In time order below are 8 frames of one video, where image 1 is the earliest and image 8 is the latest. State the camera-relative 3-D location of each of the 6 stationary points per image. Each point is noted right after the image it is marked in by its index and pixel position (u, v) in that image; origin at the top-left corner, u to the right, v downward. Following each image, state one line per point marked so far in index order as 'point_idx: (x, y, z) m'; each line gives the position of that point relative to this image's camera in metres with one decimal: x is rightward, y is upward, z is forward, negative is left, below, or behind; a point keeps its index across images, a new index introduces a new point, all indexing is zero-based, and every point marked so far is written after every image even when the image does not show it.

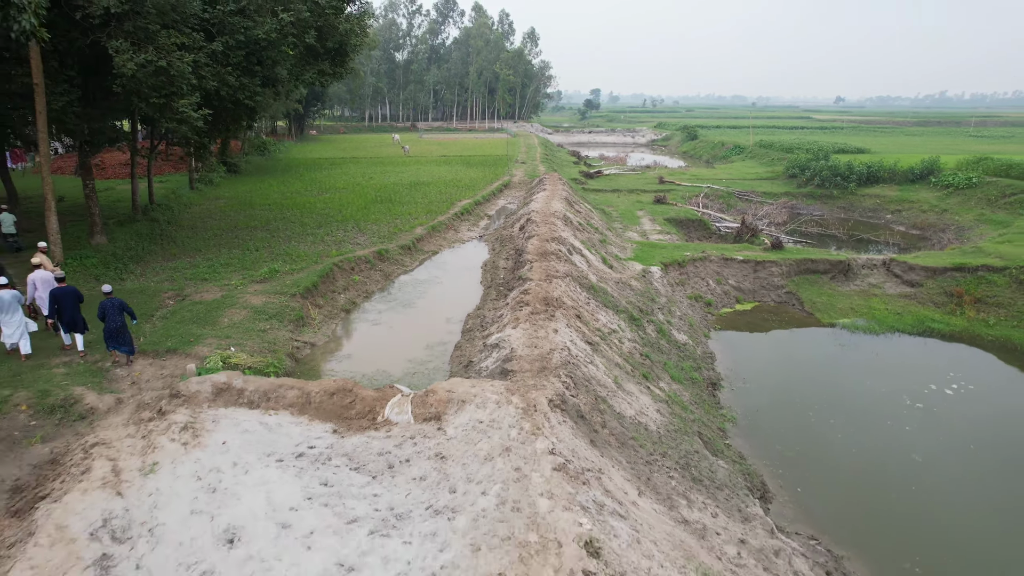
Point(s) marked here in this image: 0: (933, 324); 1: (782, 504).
0: (+14.4, -1.2, +18.8) m
1: (+5.2, -4.1, +10.5) m
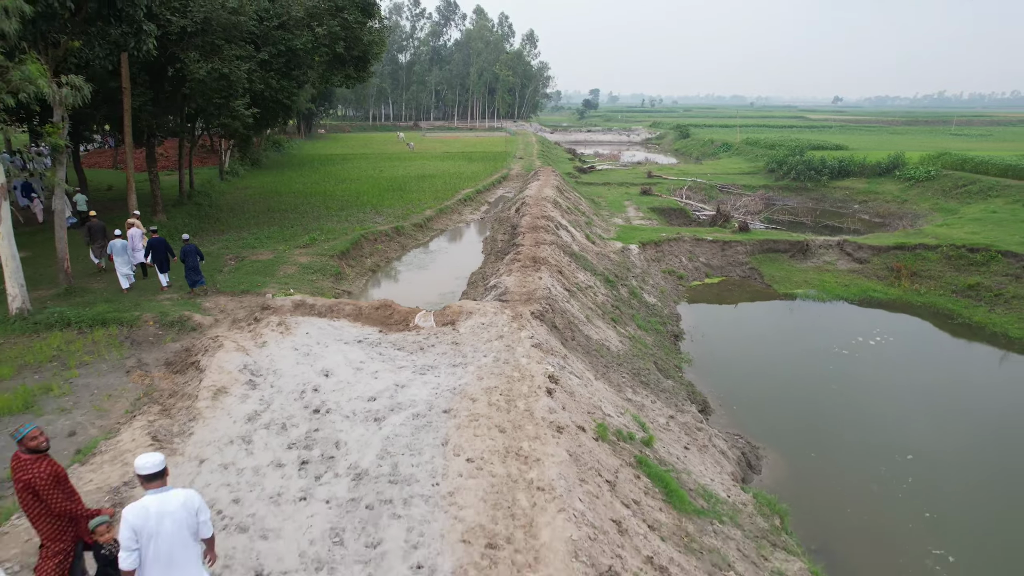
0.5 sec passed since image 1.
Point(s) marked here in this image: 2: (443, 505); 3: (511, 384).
0: (+14.3, -0.2, +21.8) m
1: (+5.0, -3.1, +13.5) m
2: (-0.7, -2.0, +5.2) m
3: (0.0, -1.3, +7.6) m
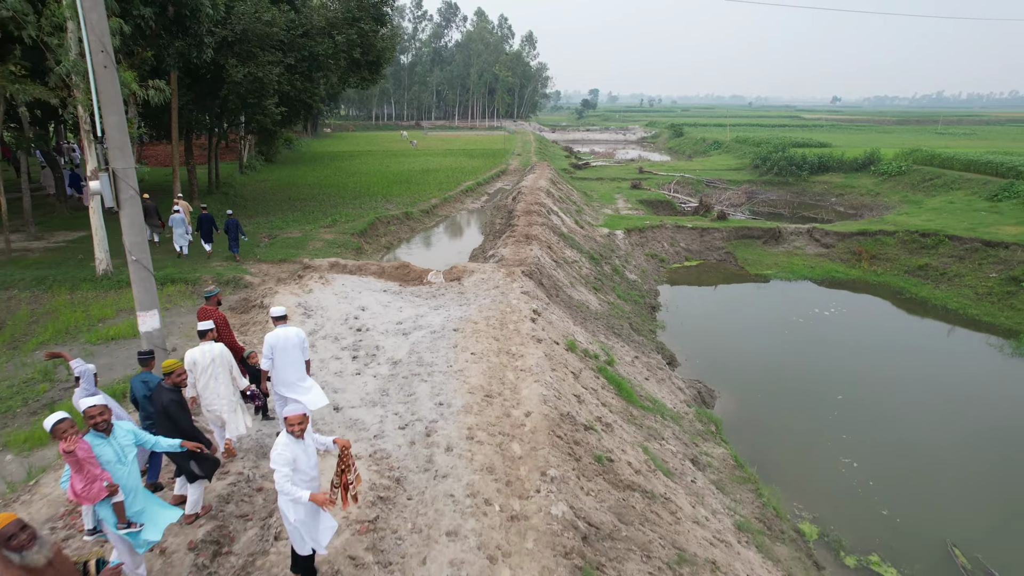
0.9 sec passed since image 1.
0: (+14.2, +0.6, +24.2) m
1: (+4.9, -2.3, +15.9) m
2: (-0.8, -1.2, +7.6) m
3: (-0.1, -0.5, +10.0) m
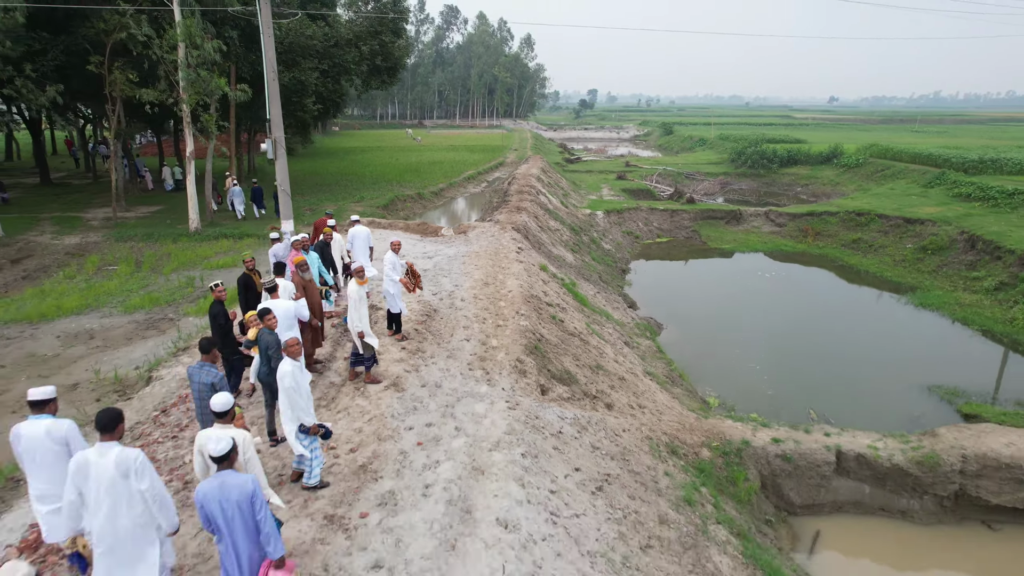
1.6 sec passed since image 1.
0: (+14.0, +2.1, +28.4) m
1: (+4.7, -0.8, +20.1) m
2: (-1.0, +0.3, +11.9) m
3: (-0.4, +1.0, +14.2) m
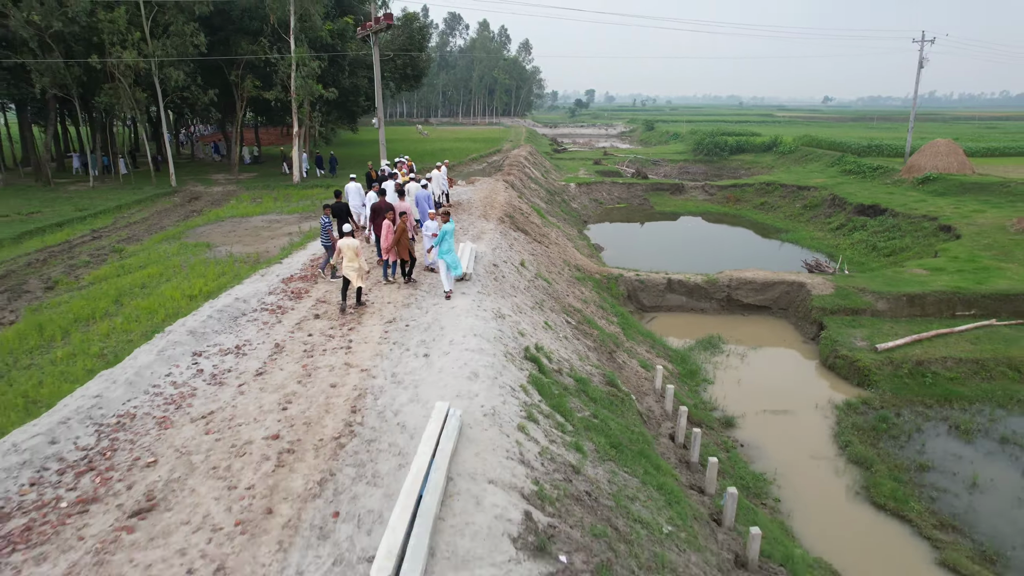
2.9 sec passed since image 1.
0: (+13.6, +5.4, +37.8) m
1: (+4.3, +2.5, +29.5) m
2: (-1.5, +3.6, +21.3) m
3: (-0.8, +4.2, +23.6) m
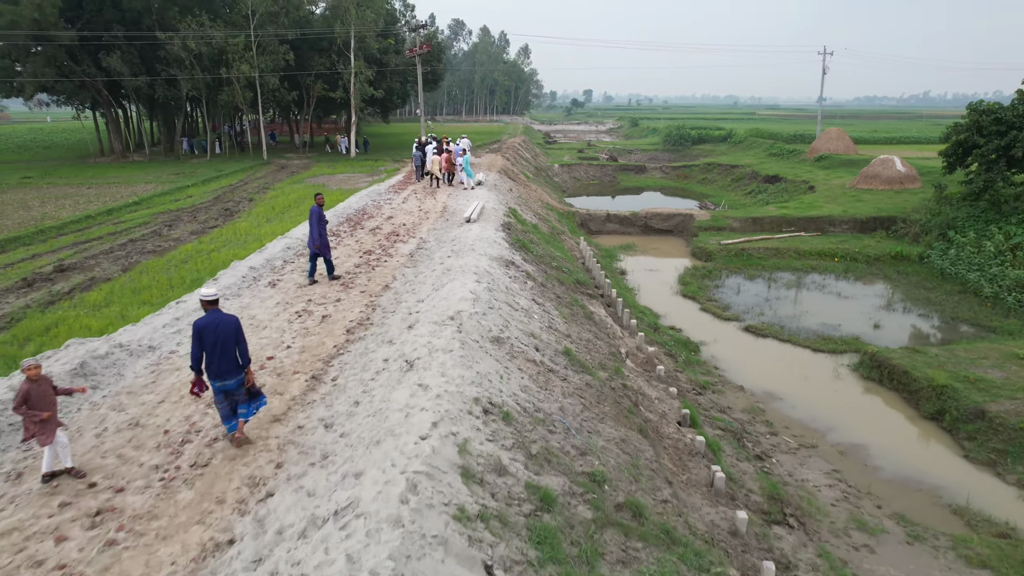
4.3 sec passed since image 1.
0: (+13.3, +9.1, +48.3) m
1: (+4.0, +6.2, +40.0) m
2: (-1.8, +7.2, +31.8) m
3: (-1.1, +7.9, +34.1) m
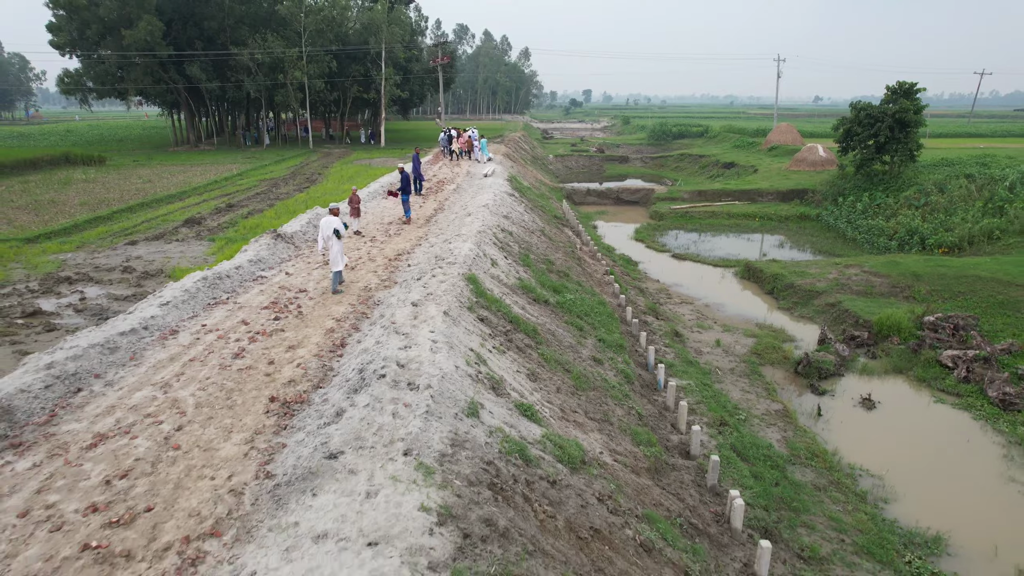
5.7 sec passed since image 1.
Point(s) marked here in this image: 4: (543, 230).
0: (+13.4, +11.9, +56.5) m
1: (+4.1, +9.0, +48.2) m
2: (-1.7, +10.0, +40.0) m
3: (-1.0, +10.7, +42.4) m
4: (+1.0, +1.9, +17.7) m
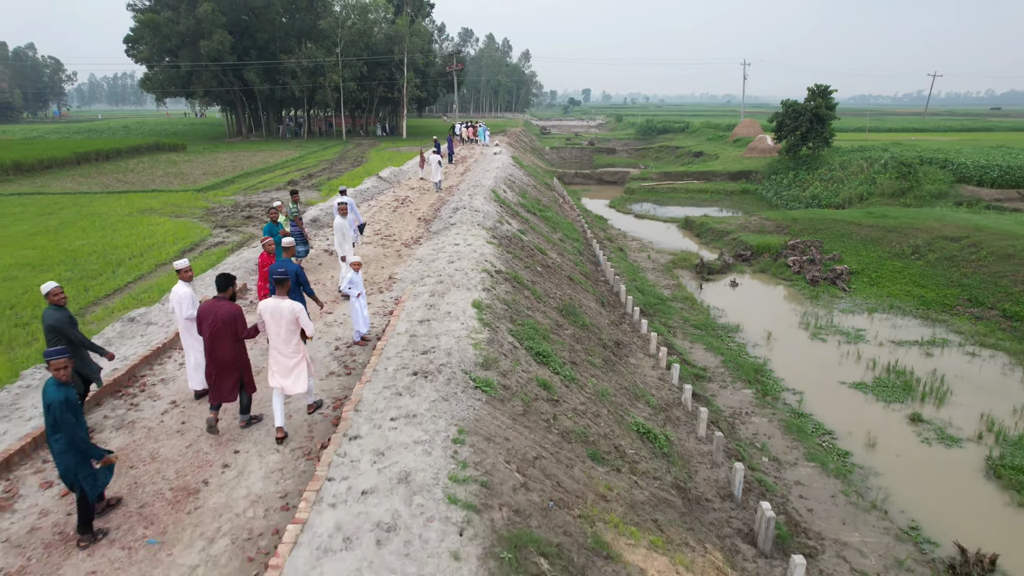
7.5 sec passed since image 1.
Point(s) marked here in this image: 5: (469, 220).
0: (+13.6, +14.9, +65.1) m
1: (+4.2, +12.0, +56.8) m
2: (-1.5, +13.0, +48.6) m
3: (-0.9, +13.7, +51.0) m
4: (+1.1, +4.9, +26.3) m
5: (-1.1, +1.6, +13.5) m
